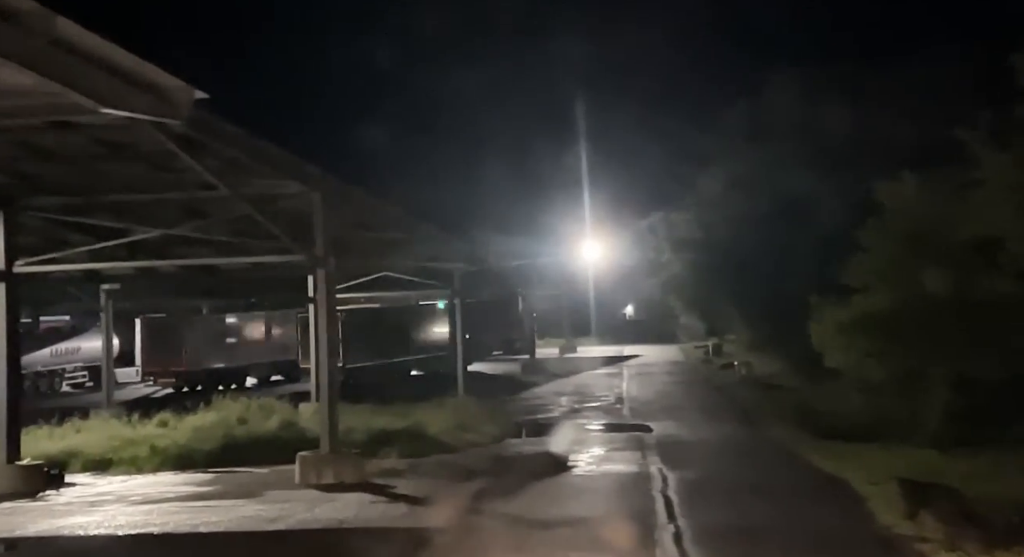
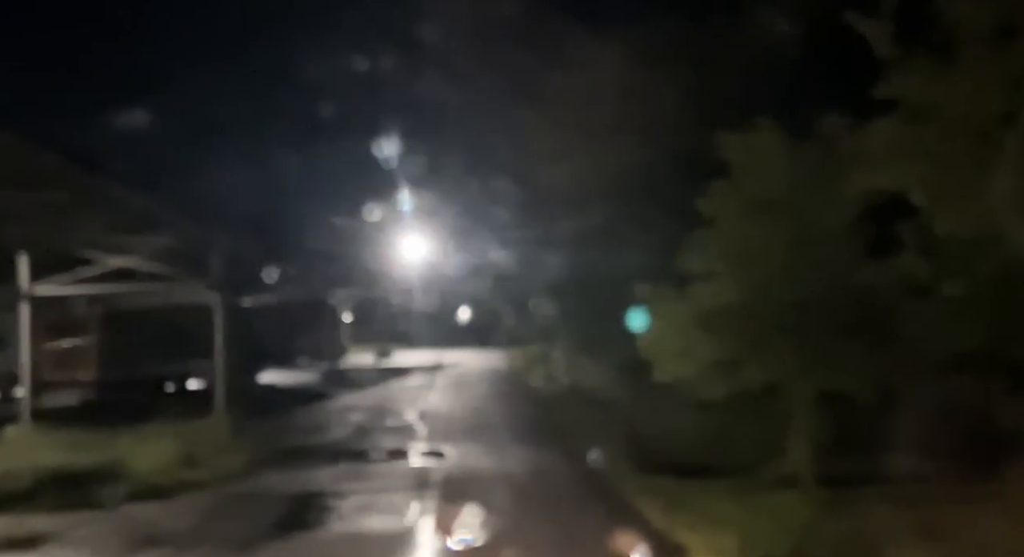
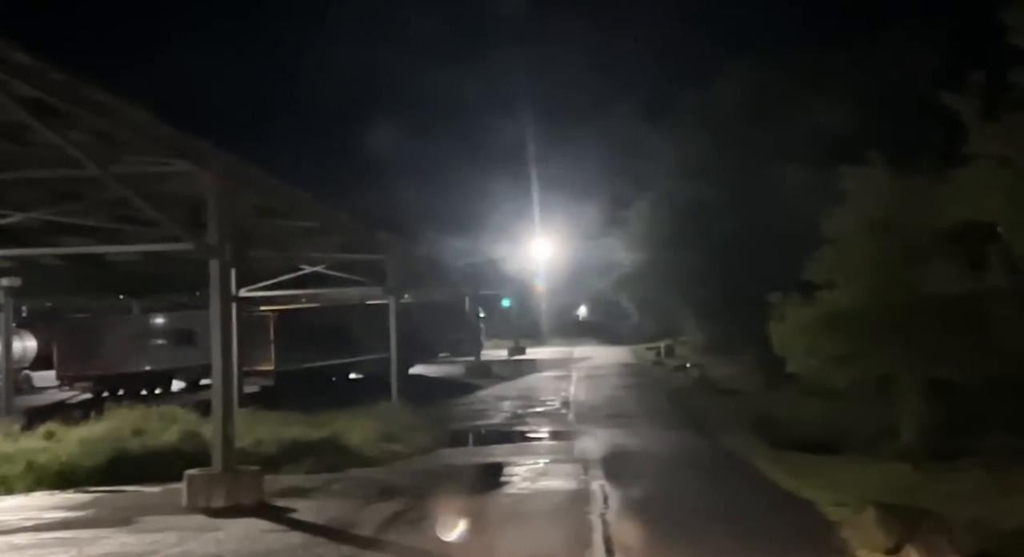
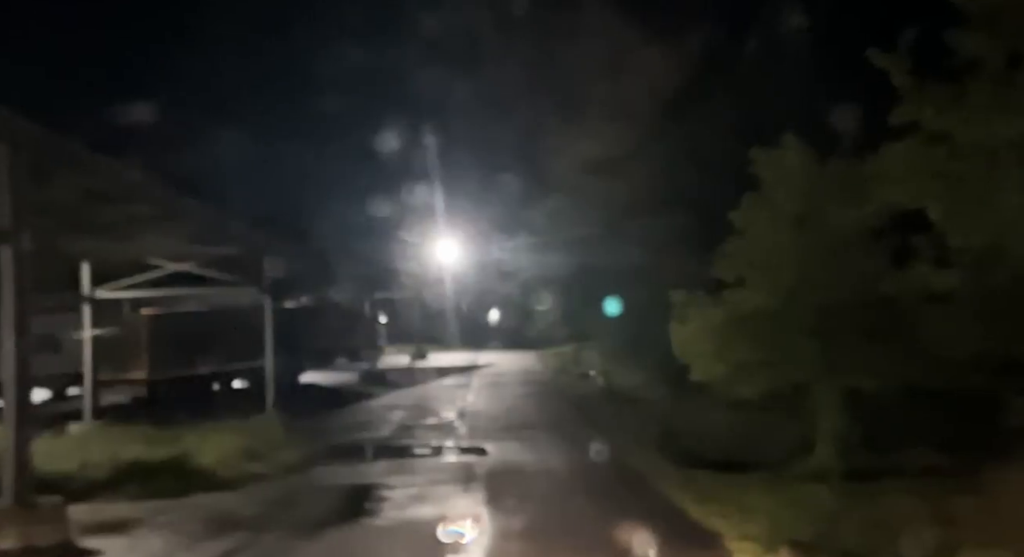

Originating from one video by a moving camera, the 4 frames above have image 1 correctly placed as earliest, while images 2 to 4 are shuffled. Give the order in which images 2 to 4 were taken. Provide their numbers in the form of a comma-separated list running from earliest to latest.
3, 4, 2
